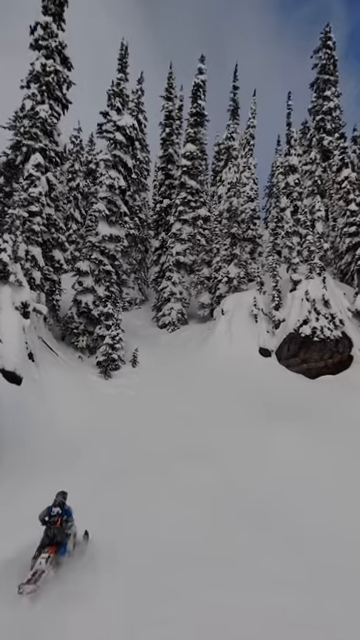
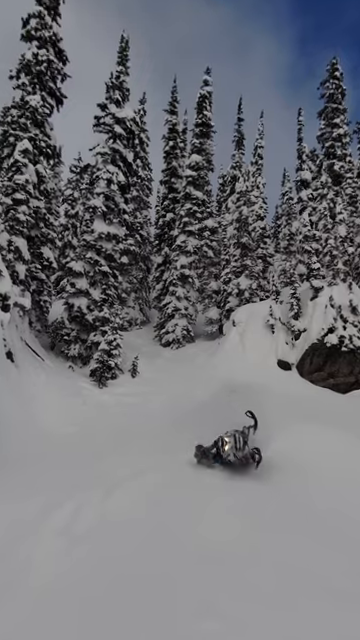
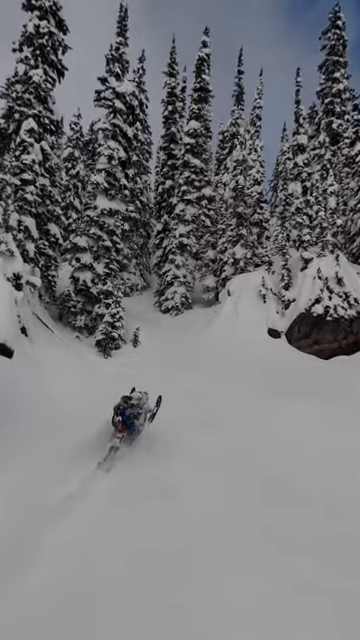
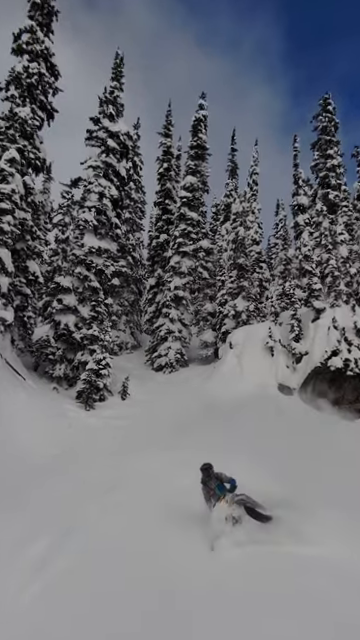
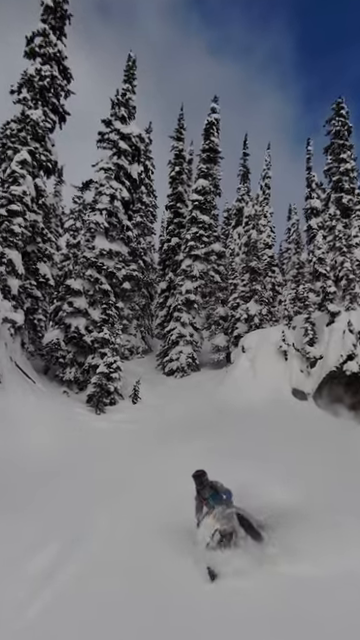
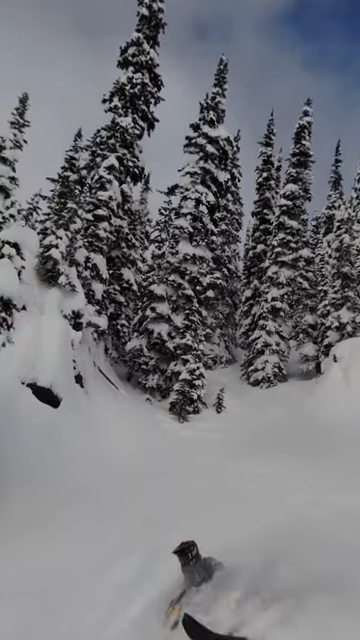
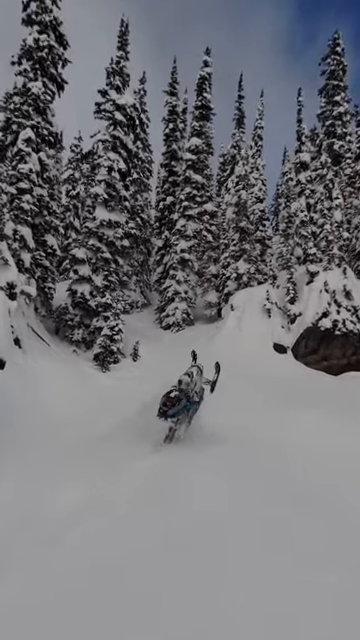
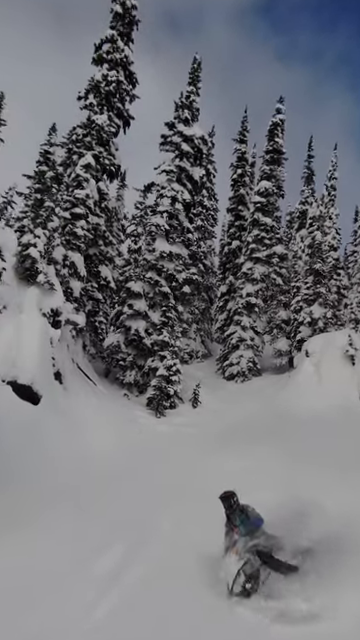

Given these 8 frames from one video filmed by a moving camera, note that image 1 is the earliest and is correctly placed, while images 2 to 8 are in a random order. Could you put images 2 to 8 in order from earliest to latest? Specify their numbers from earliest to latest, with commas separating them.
3, 7, 2, 4, 5, 8, 6
